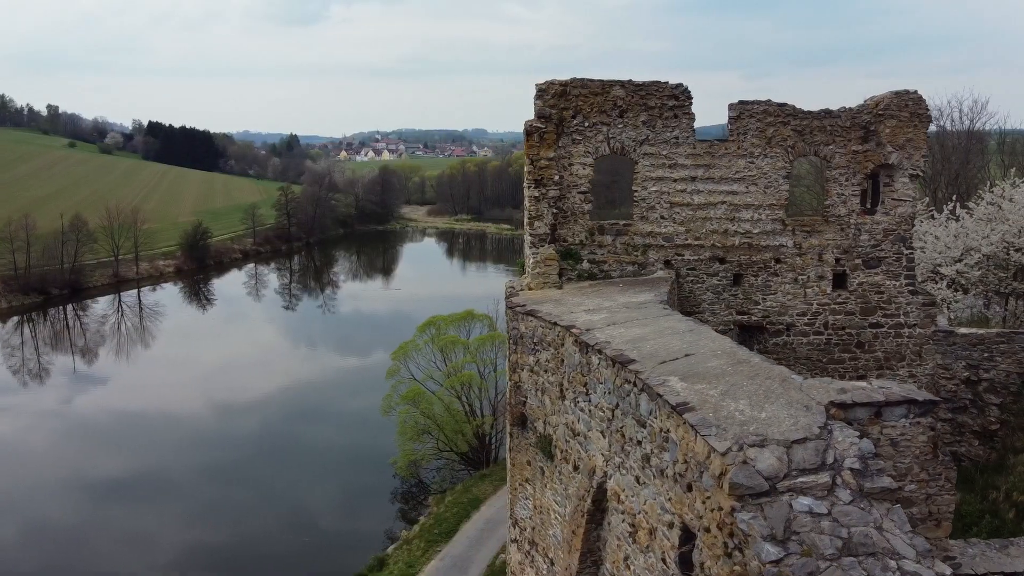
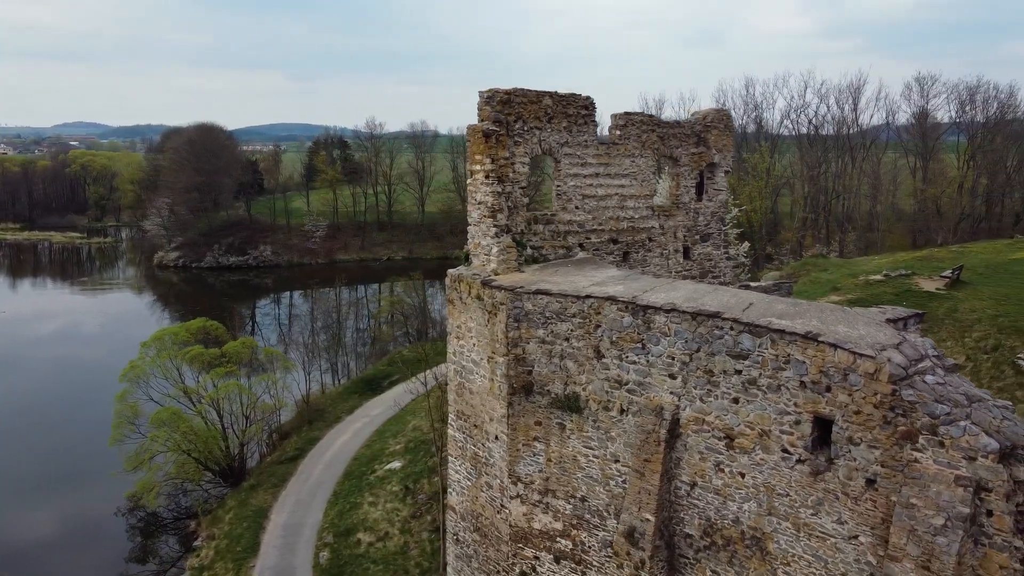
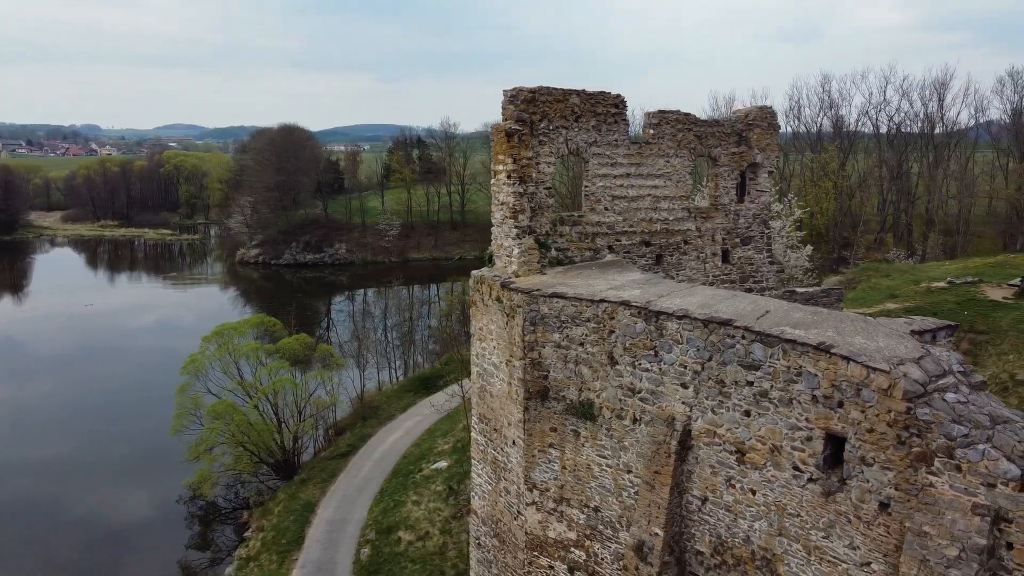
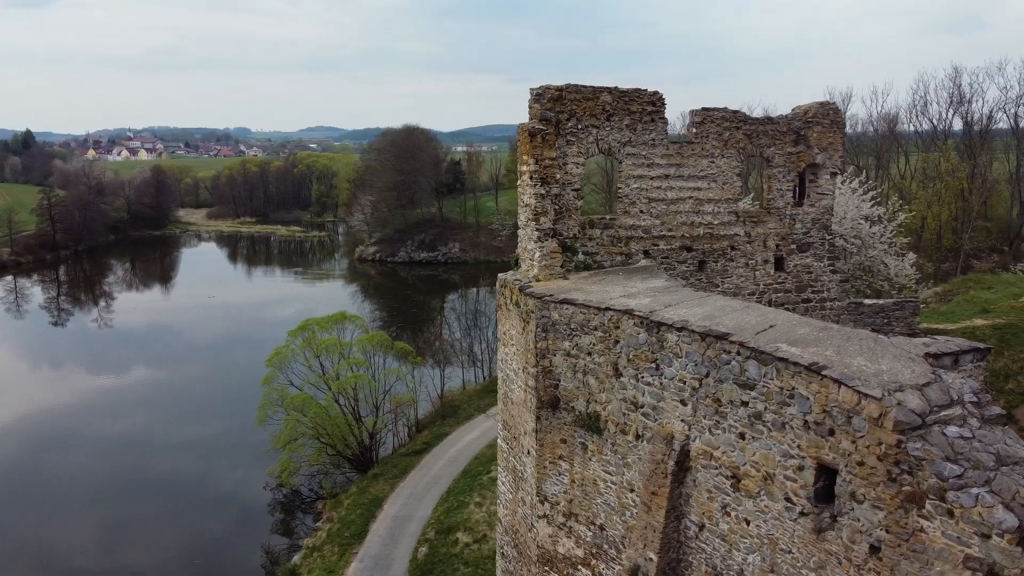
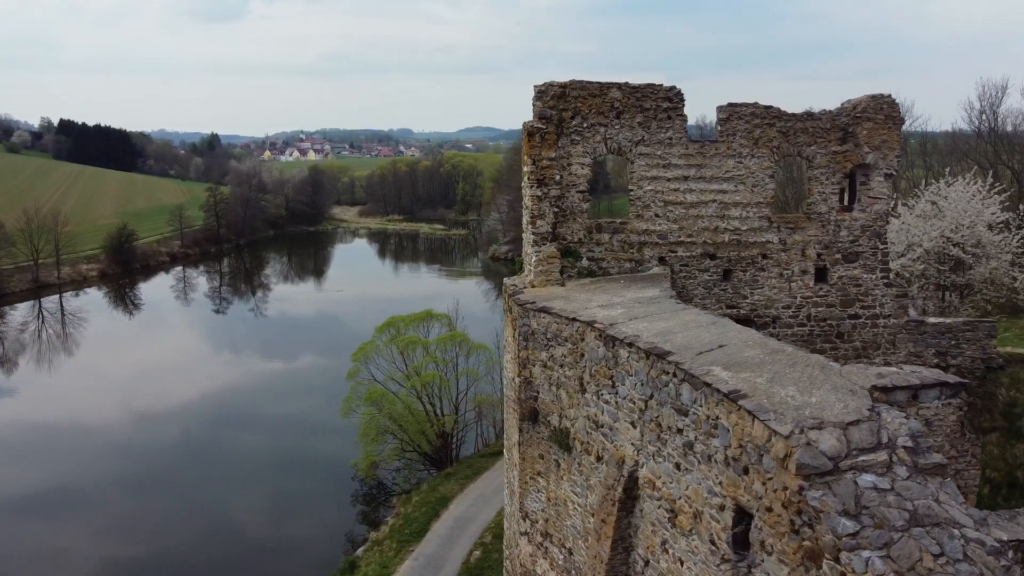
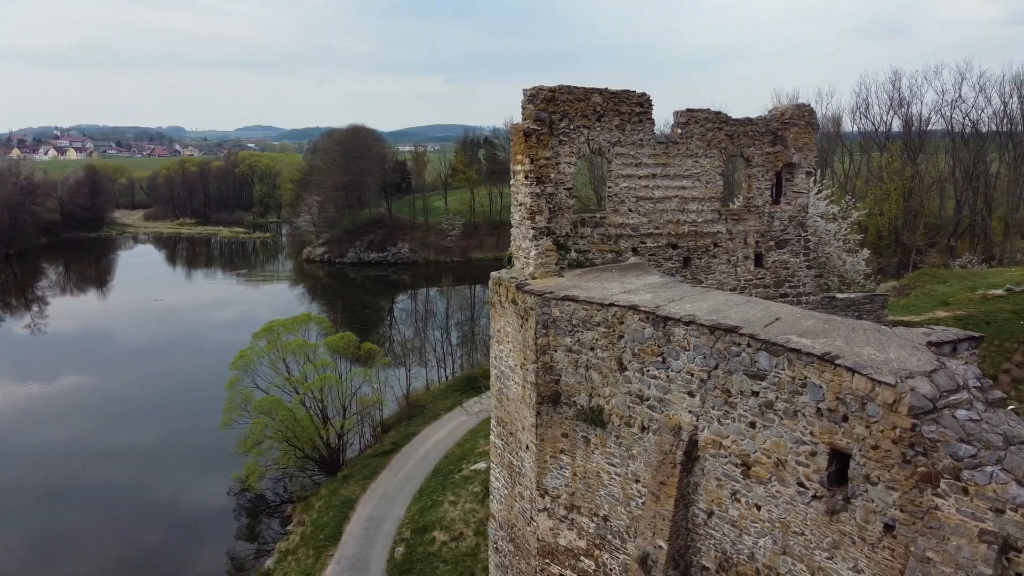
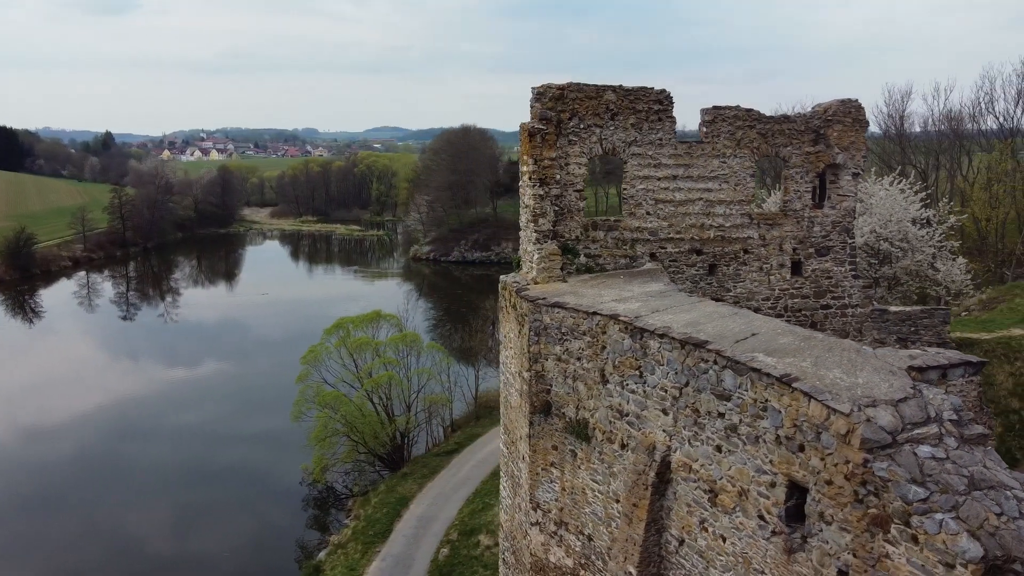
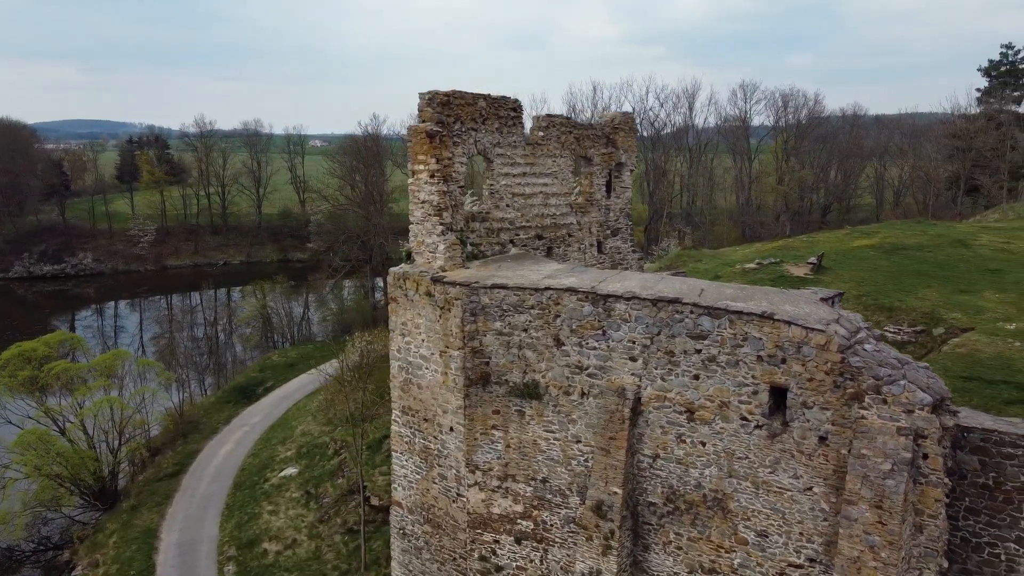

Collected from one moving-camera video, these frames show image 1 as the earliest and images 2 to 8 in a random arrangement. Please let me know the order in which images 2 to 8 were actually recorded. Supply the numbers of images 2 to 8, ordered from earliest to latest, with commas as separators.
5, 7, 4, 6, 3, 2, 8
